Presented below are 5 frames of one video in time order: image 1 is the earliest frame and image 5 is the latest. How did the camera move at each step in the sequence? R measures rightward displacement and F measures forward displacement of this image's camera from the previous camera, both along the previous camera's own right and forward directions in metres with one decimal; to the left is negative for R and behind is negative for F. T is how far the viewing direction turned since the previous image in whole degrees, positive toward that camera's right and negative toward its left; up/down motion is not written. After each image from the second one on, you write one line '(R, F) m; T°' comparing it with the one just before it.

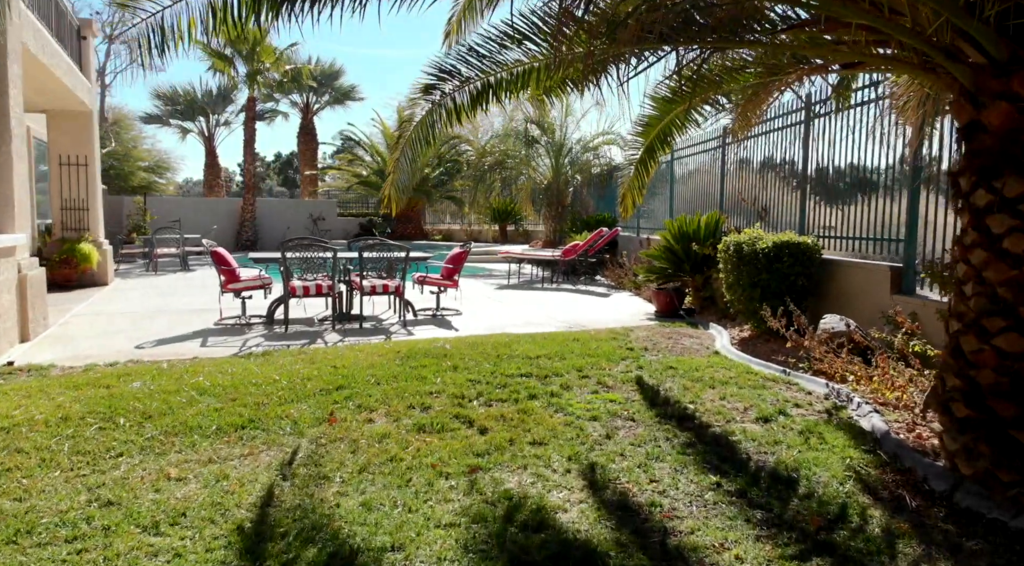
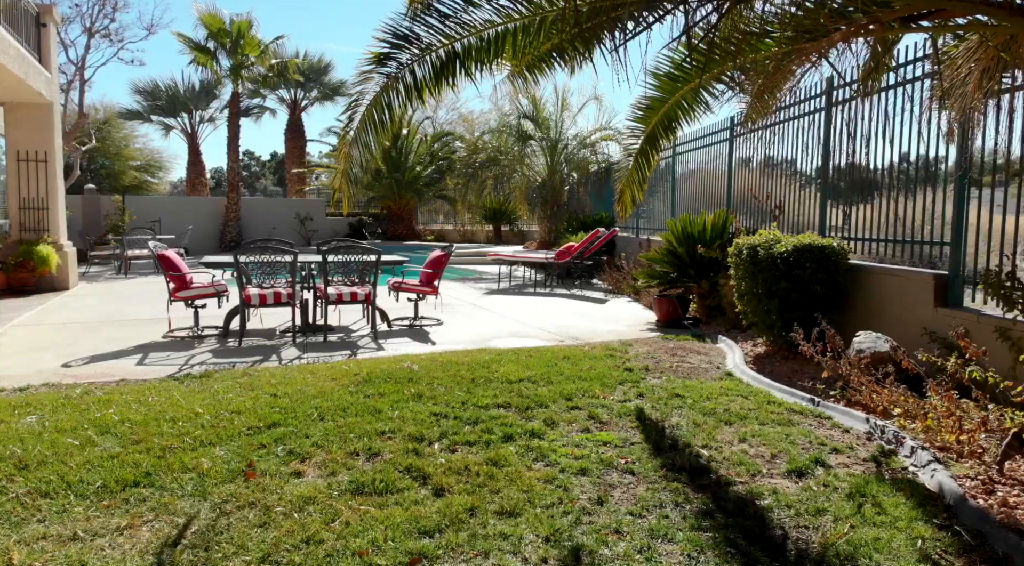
(+0.2, +0.9) m; 0°
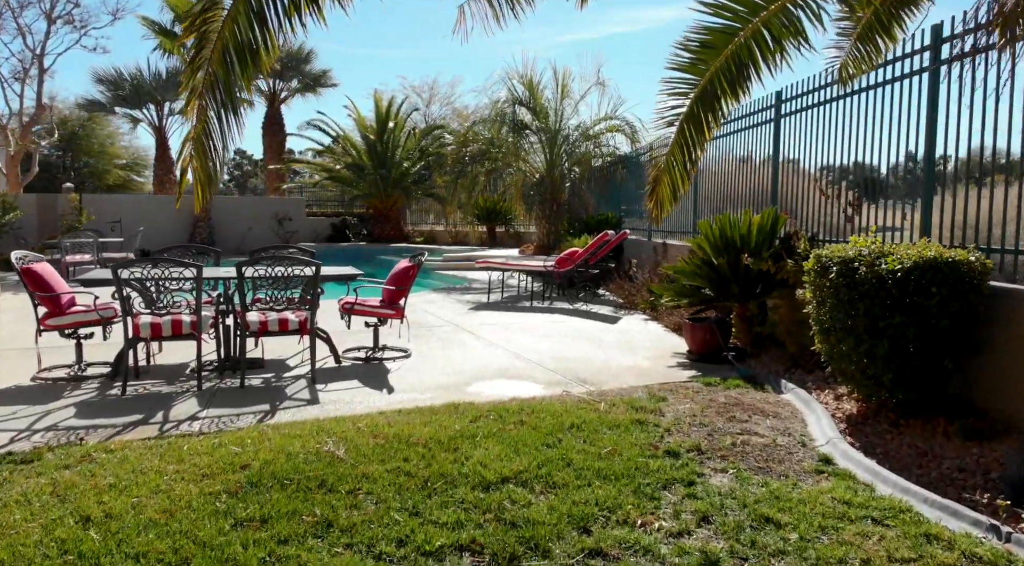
(+0.1, +2.0) m; 0°
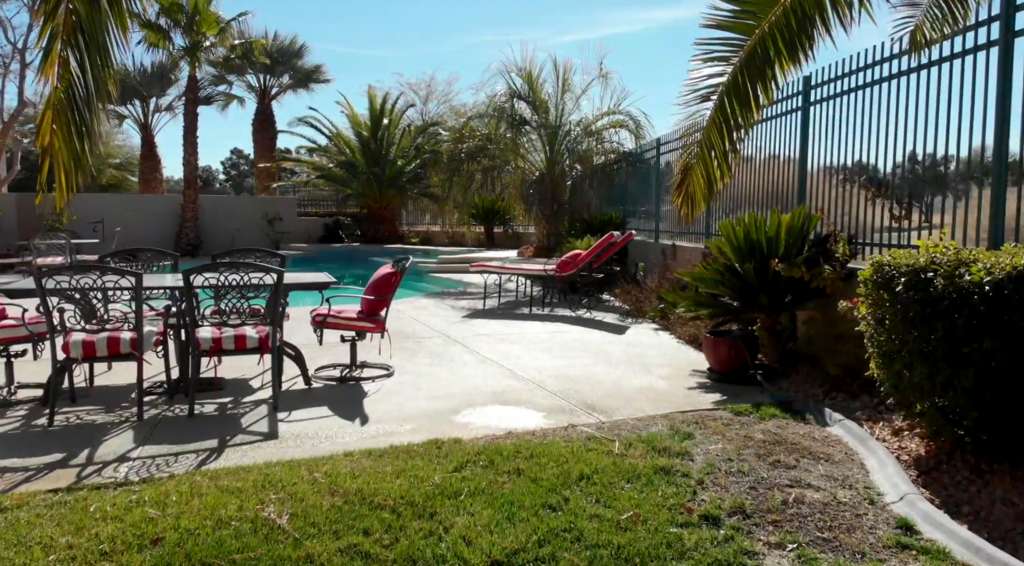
(0.0, +0.8) m; 0°
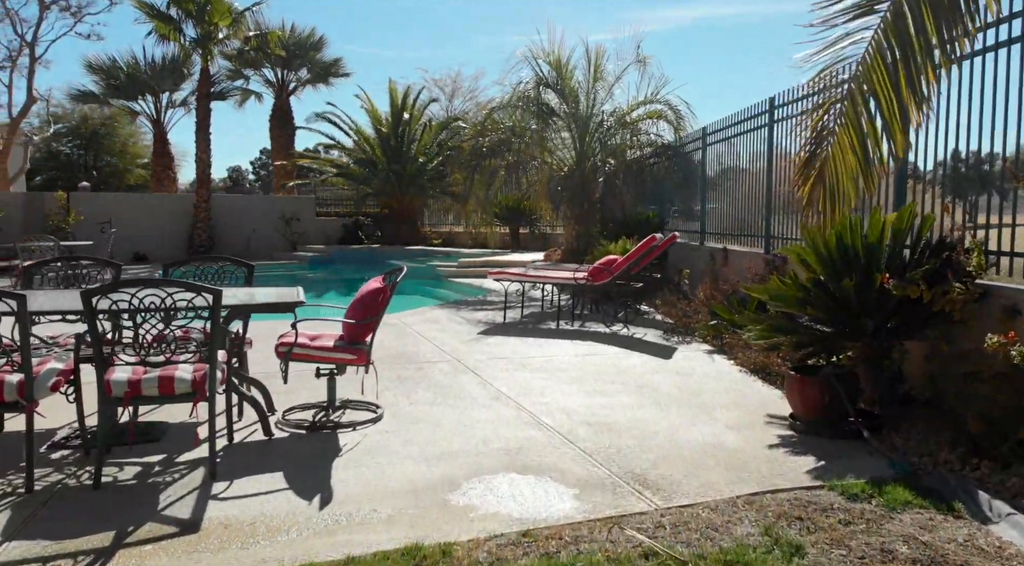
(0.0, +1.3) m; -2°
